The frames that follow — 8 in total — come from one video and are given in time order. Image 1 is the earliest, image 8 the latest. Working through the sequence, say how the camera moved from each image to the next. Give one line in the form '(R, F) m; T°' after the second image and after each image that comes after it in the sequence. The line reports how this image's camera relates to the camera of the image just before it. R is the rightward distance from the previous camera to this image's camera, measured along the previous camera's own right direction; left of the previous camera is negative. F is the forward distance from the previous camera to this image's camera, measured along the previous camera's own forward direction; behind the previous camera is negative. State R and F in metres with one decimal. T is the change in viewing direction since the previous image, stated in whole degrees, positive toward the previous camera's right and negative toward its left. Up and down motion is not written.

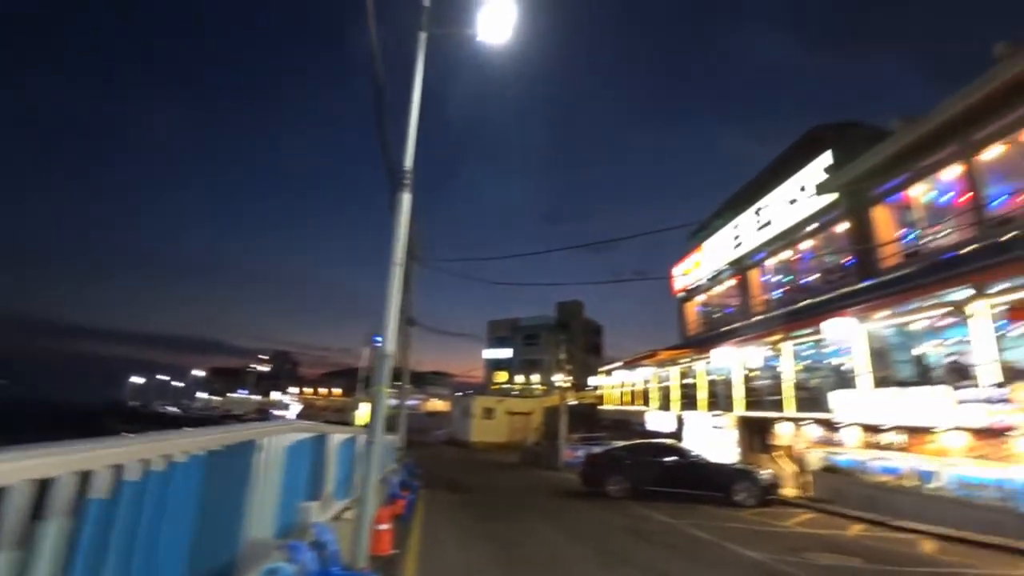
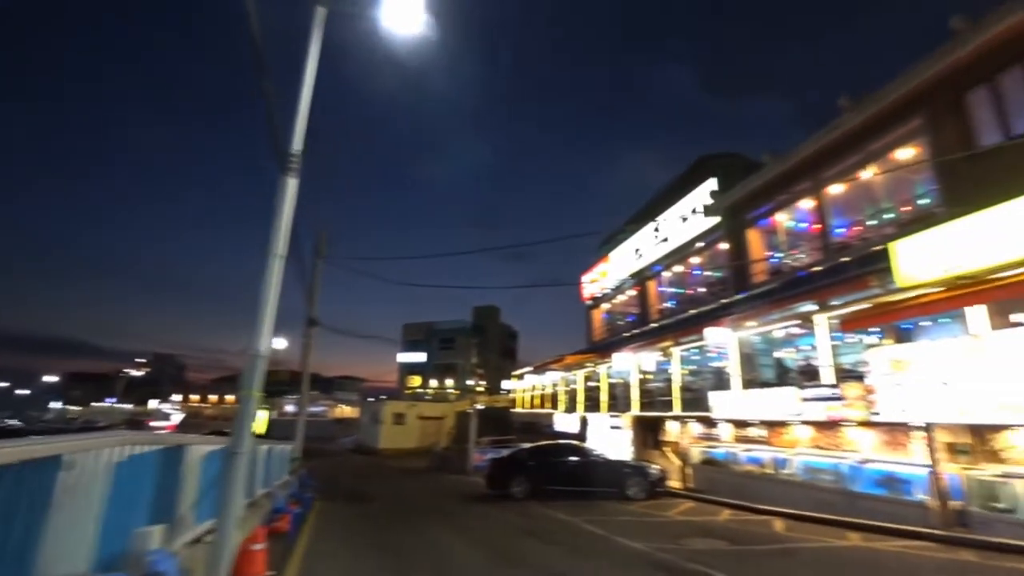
(+0.2, -0.2) m; +10°
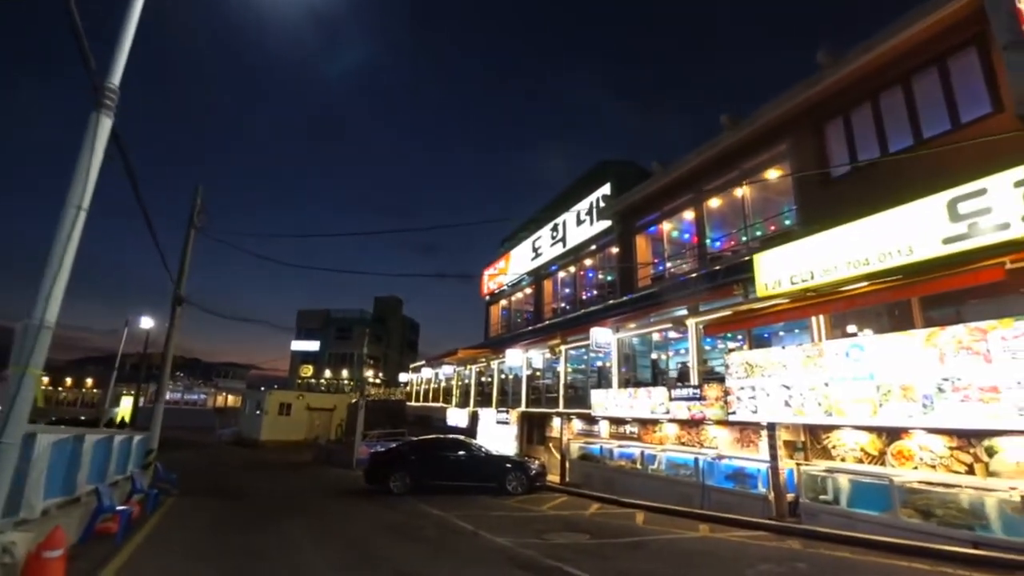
(+0.7, +0.6) m; +11°
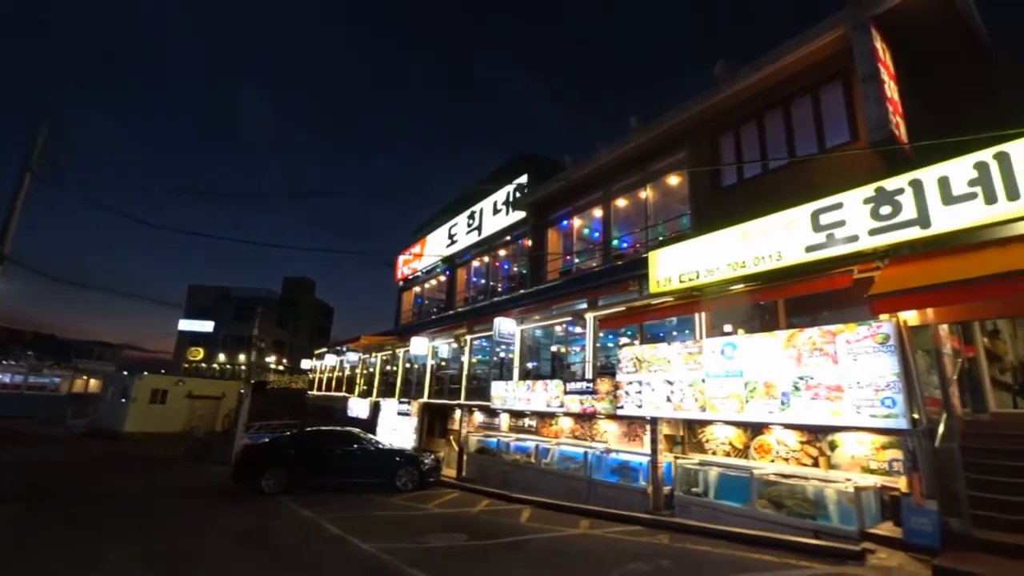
(+0.8, +0.6) m; +10°
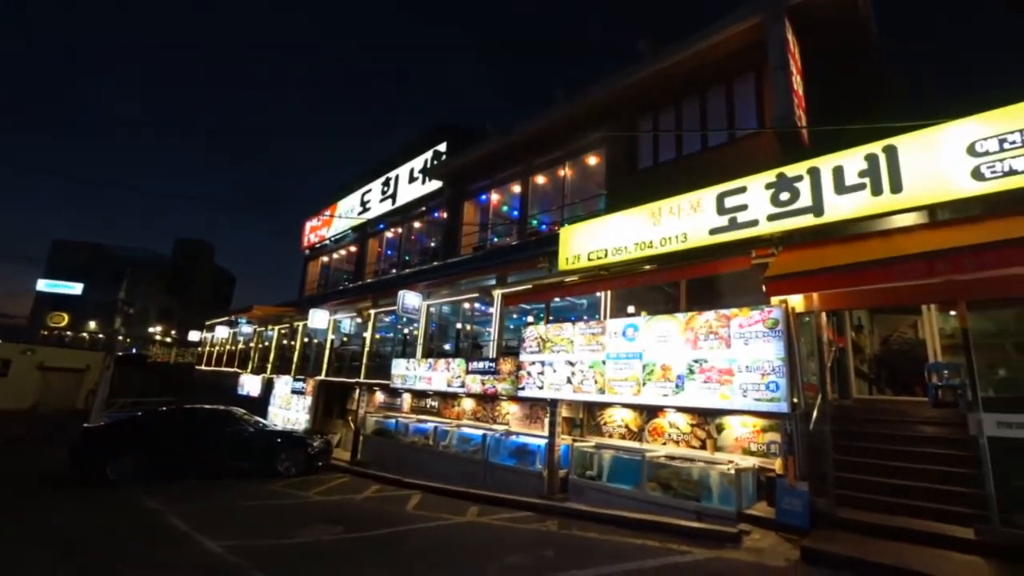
(+0.6, +0.8) m; +10°
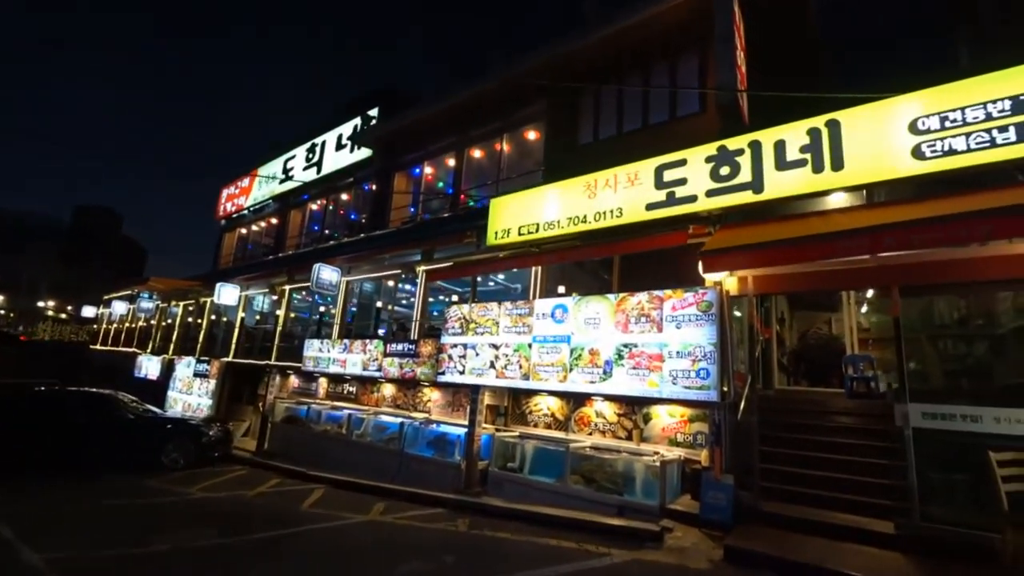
(+0.5, +0.9) m; +7°
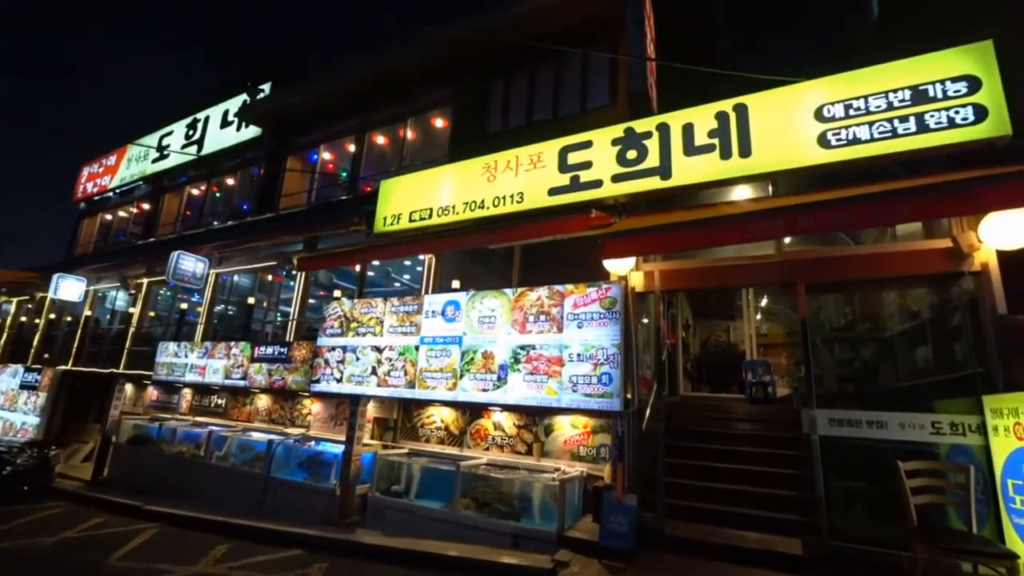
(+0.6, +1.1) m; +9°
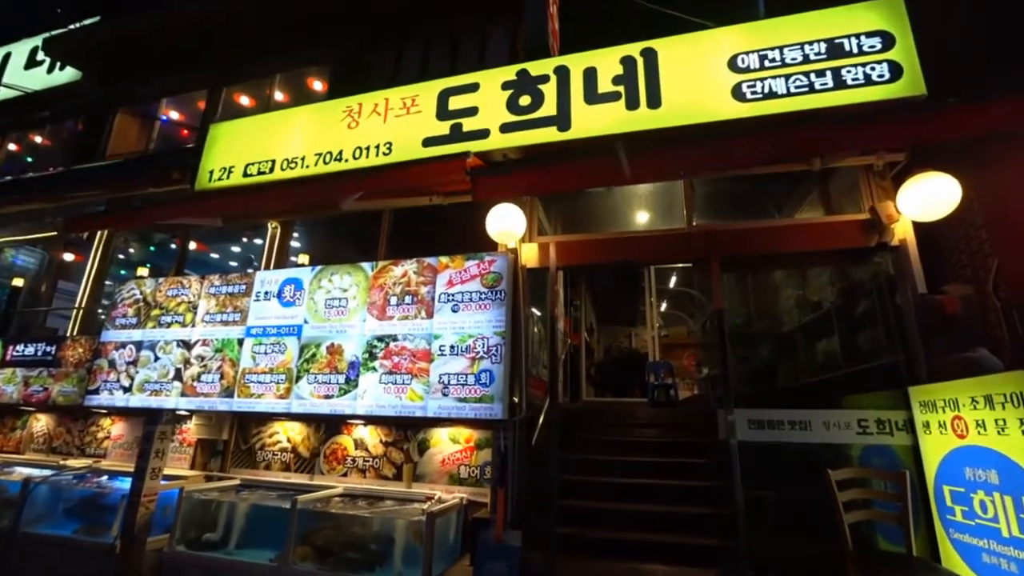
(+0.5, +1.4) m; +11°
